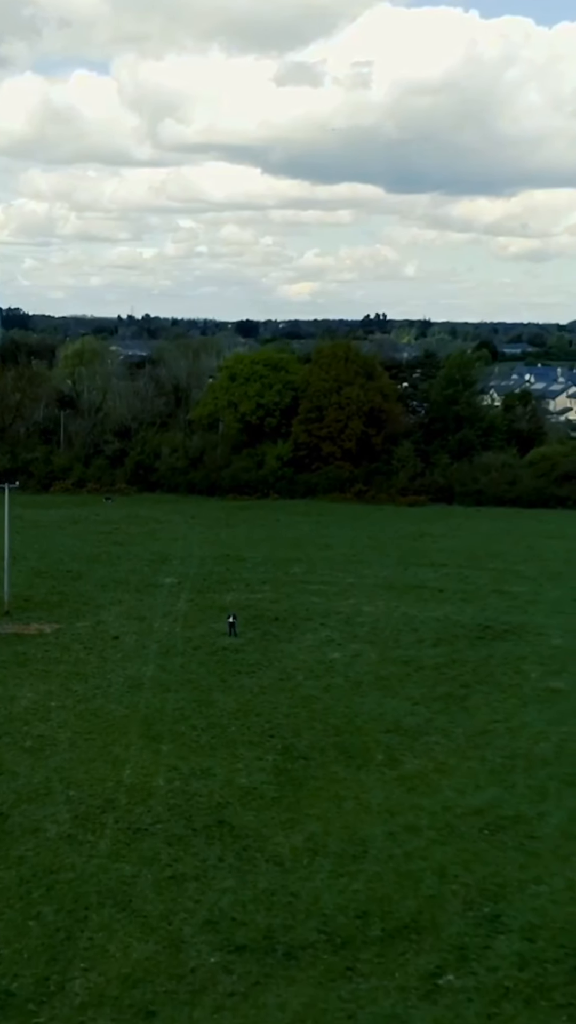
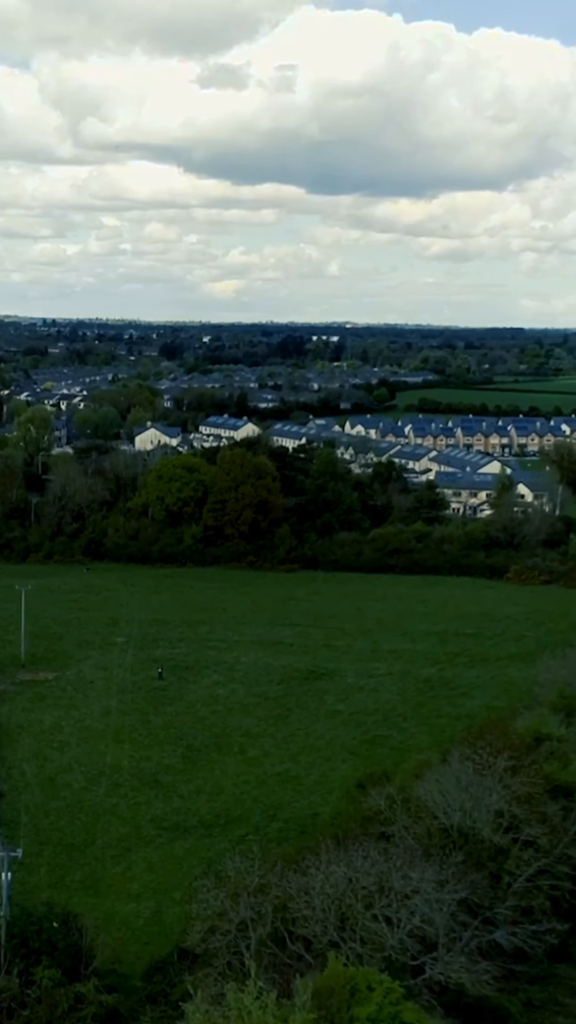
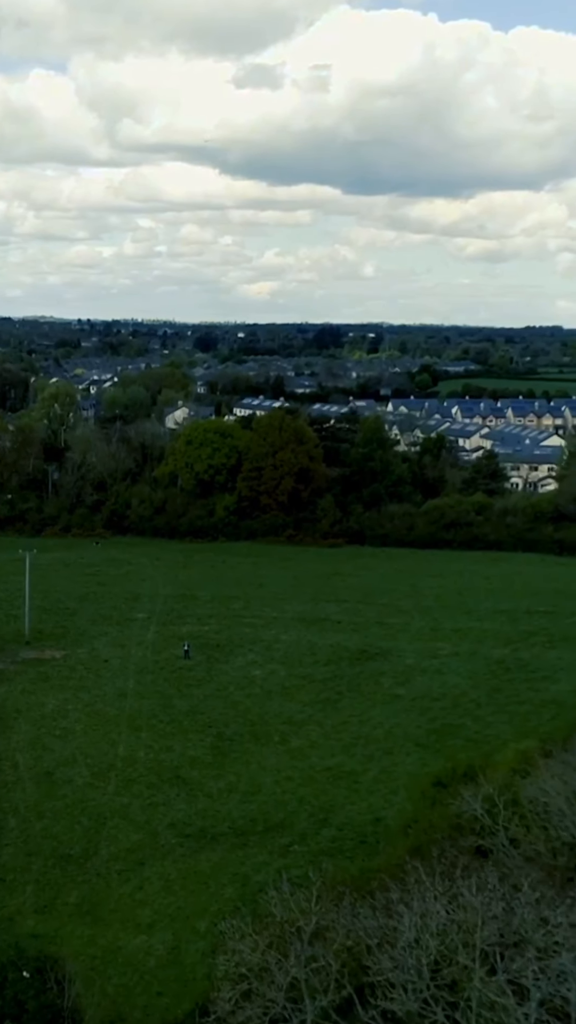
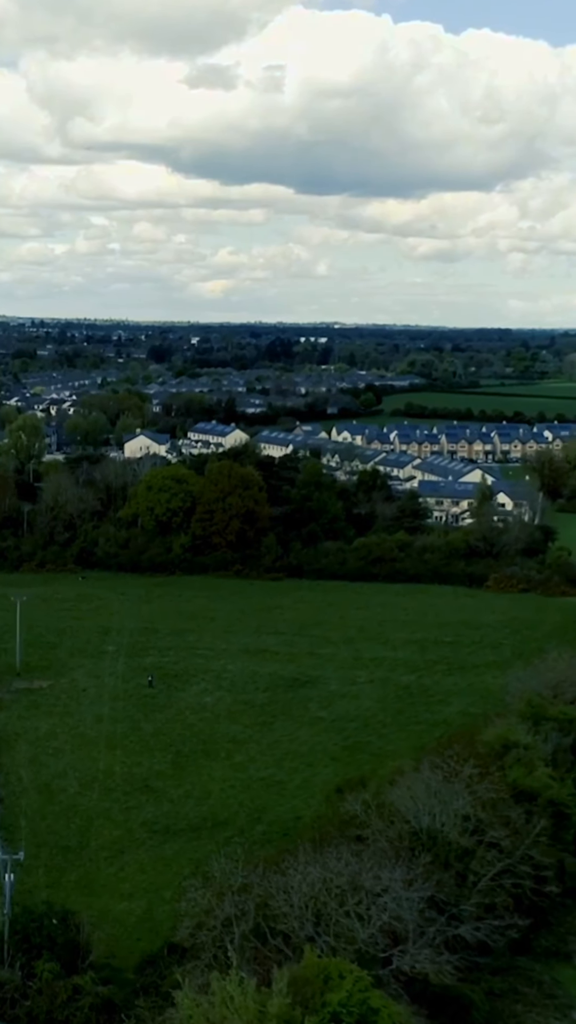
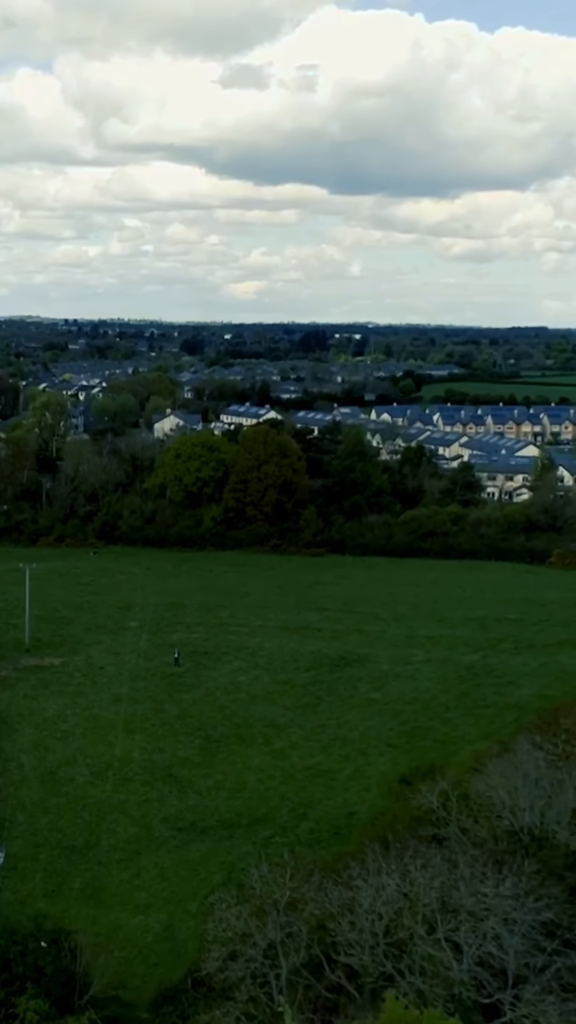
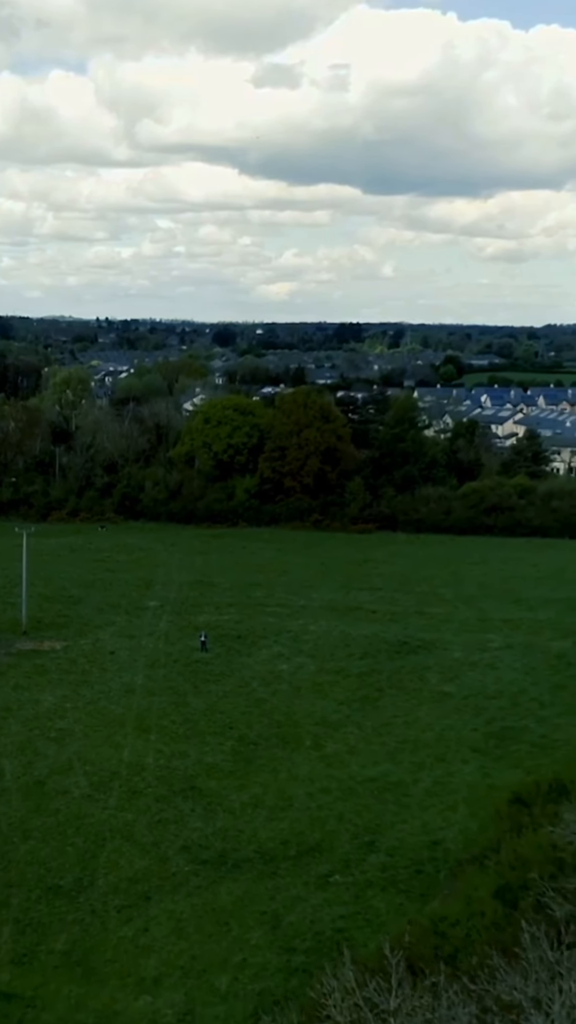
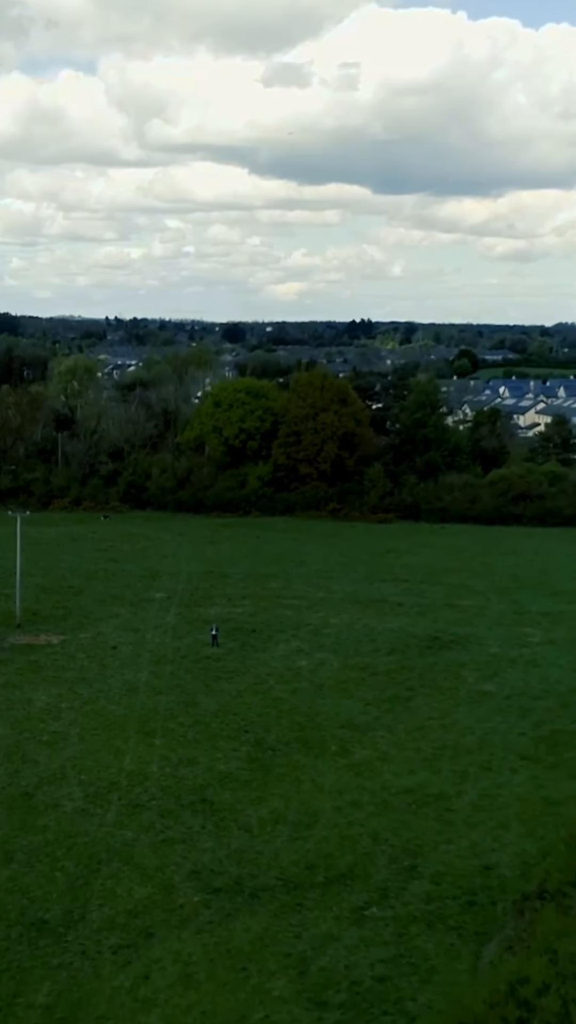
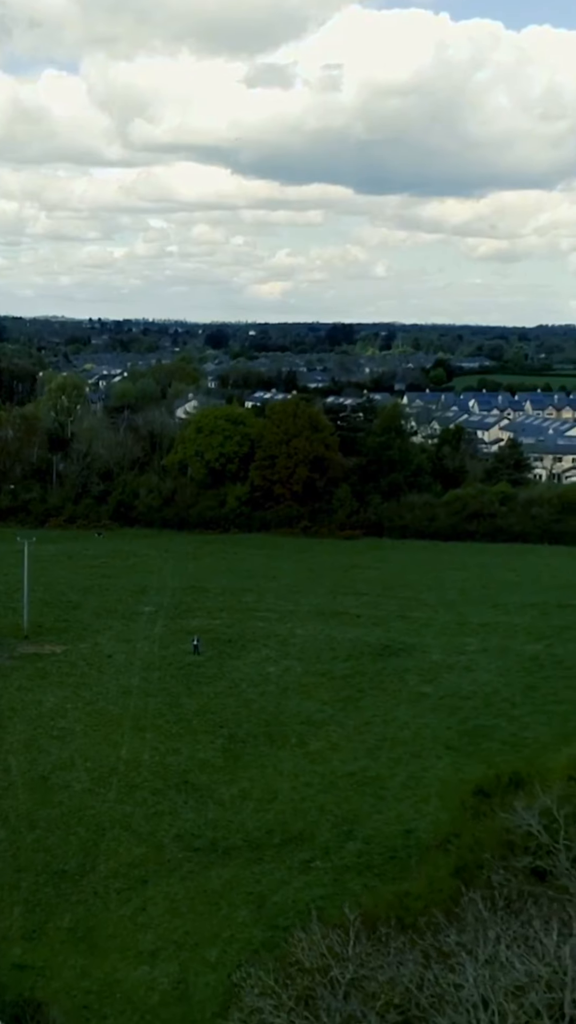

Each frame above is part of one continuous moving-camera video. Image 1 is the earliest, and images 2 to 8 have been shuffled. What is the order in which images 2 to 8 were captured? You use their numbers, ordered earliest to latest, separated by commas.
7, 6, 8, 3, 5, 2, 4
